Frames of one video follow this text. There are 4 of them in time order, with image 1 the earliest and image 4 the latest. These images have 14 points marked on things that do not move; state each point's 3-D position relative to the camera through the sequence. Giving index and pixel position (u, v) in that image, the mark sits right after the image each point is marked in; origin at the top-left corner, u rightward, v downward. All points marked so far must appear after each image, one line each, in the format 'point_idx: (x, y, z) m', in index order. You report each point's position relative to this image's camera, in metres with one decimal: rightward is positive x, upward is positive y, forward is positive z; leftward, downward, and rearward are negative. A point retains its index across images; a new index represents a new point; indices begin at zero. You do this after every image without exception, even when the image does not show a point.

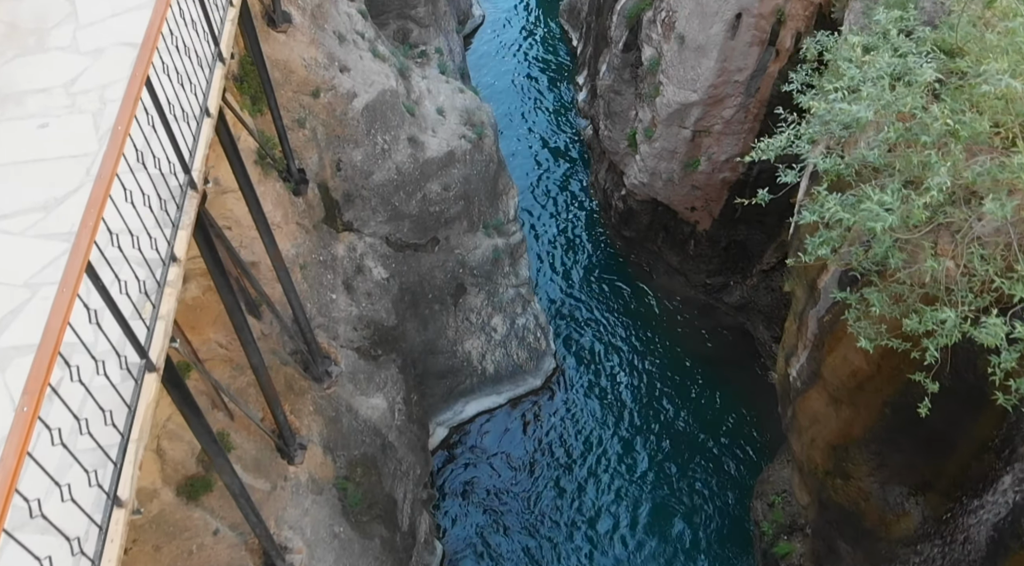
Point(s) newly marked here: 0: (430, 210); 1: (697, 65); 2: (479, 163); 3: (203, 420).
0: (-1.2, +1.1, +13.5) m
1: (+2.8, +3.5, +14.0) m
2: (-0.5, +2.0, +14.5) m
3: (-2.3, -1.1, +6.7) m
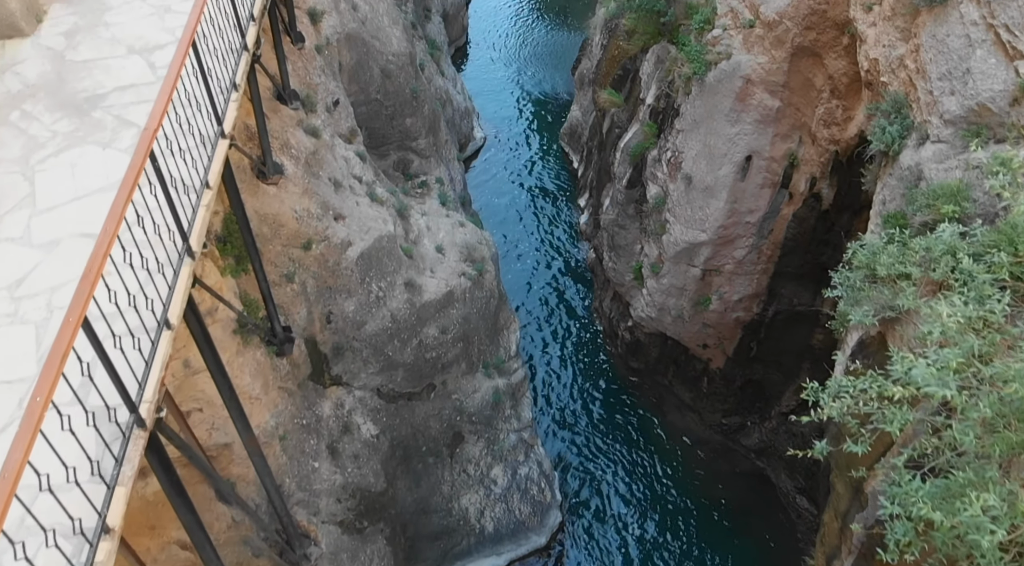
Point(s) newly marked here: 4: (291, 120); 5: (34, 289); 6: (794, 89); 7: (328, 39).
0: (-1.2, -1.0, +12.7) m
1: (+2.9, +1.2, +13.5) m
2: (-0.5, -0.3, +13.8) m
3: (-2.3, -2.5, +5.6) m
4: (-2.9, +2.2, +12.0) m
5: (-3.0, 0.0, +5.6) m
6: (+3.9, +2.6, +12.3) m
7: (-3.2, +4.2, +15.6) m
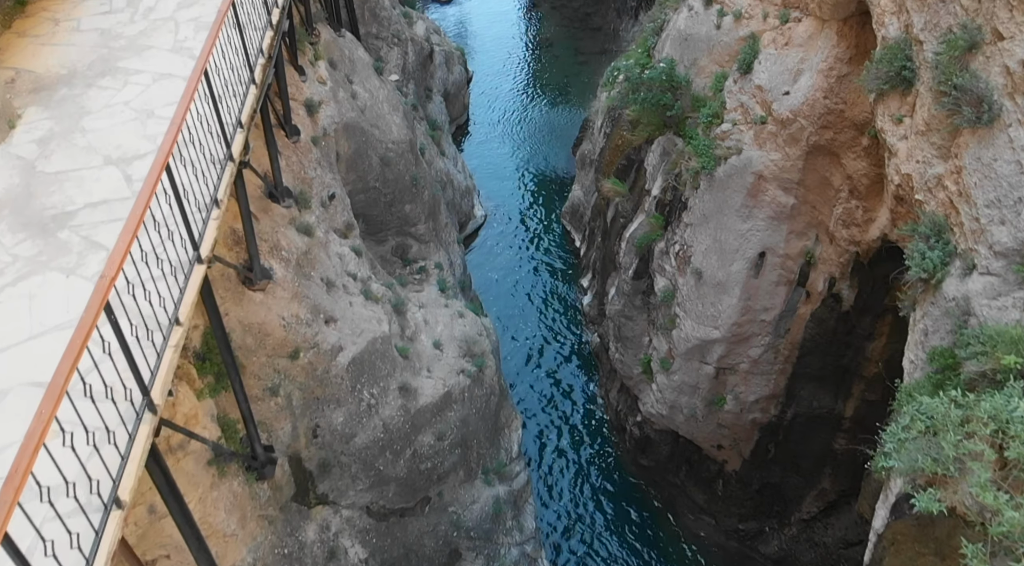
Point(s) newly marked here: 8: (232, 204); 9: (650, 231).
0: (-1.2, -2.5, +11.8) m
1: (+2.9, -0.3, +12.8) m
2: (-0.5, -1.8, +13.0) m
3: (-2.3, -3.4, +4.7) m
4: (-2.9, +0.8, +11.4) m
5: (-3.0, -0.9, +4.9) m
6: (+3.9, +1.2, +11.7) m
7: (-3.1, +2.6, +15.2) m
8: (-3.2, +0.9, +10.2) m
9: (+2.2, +0.9, +14.5) m
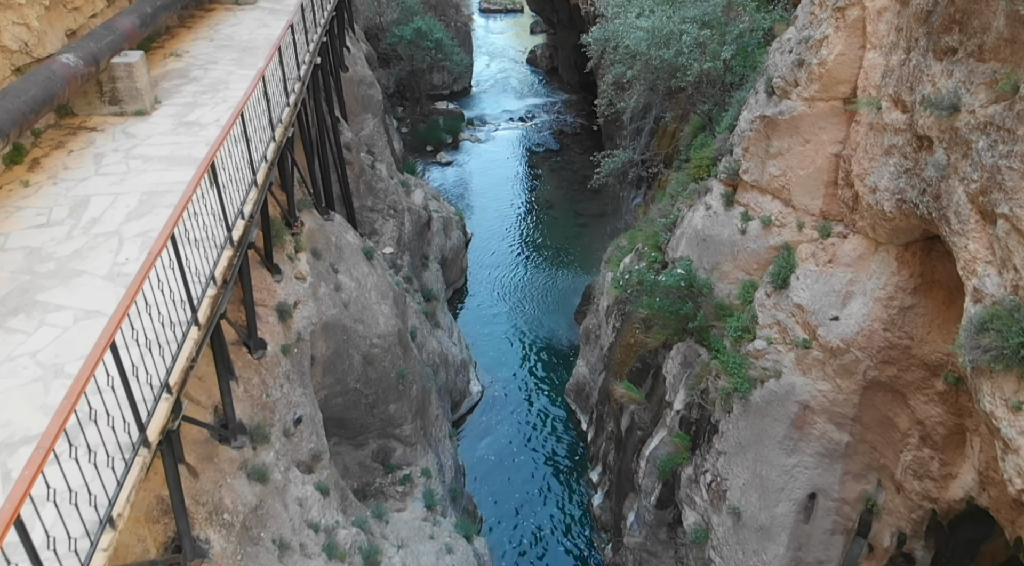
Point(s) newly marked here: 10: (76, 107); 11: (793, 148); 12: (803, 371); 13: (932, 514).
0: (-1.2, -5.2, +9.4) m
1: (+2.9, -3.2, +10.7) m
2: (-0.5, -4.7, +10.7) m
3: (-2.3, -5.1, +2.2) m
4: (-2.9, -1.9, +9.5) m
5: (-3.0, -2.7, +2.8) m
6: (+3.8, -1.5, +9.8) m
7: (-3.2, -0.8, +13.5) m
8: (-3.2, -1.7, +8.3) m
9: (+2.2, -2.3, +12.5) m
10: (-6.0, +2.4, +12.4) m
11: (+3.3, +1.6, +10.8) m
12: (+3.2, -1.0, +10.0) m
13: (+4.4, -2.4, +9.4) m
